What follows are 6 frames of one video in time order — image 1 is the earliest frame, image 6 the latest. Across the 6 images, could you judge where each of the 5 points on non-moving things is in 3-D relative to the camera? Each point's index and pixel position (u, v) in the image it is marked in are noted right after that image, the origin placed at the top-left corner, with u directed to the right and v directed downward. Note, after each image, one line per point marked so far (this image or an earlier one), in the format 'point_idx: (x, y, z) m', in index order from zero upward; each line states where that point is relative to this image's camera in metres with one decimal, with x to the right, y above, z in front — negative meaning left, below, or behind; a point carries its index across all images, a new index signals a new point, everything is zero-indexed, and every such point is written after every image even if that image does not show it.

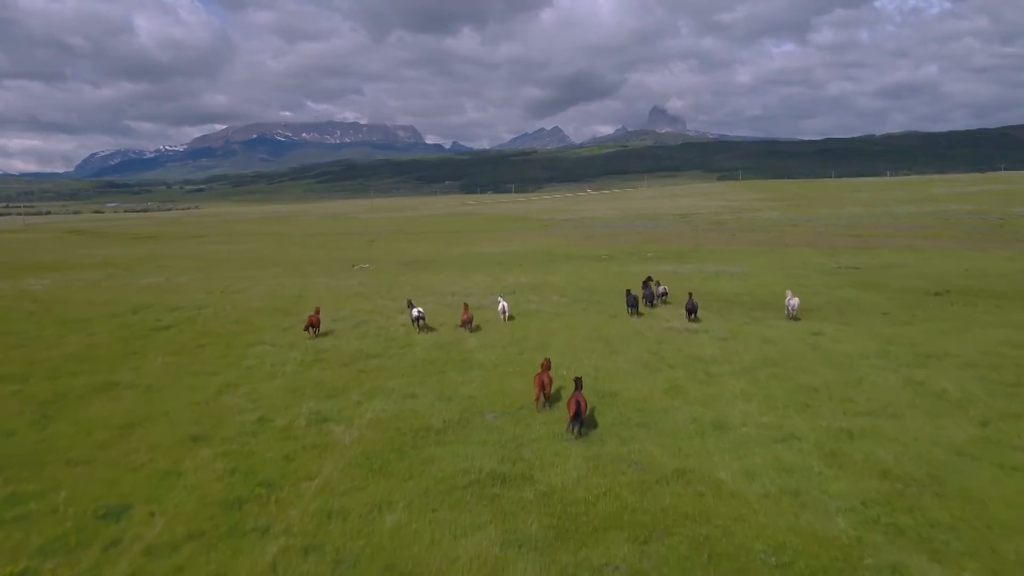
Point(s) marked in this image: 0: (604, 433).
0: (+1.7, -2.7, +16.7) m
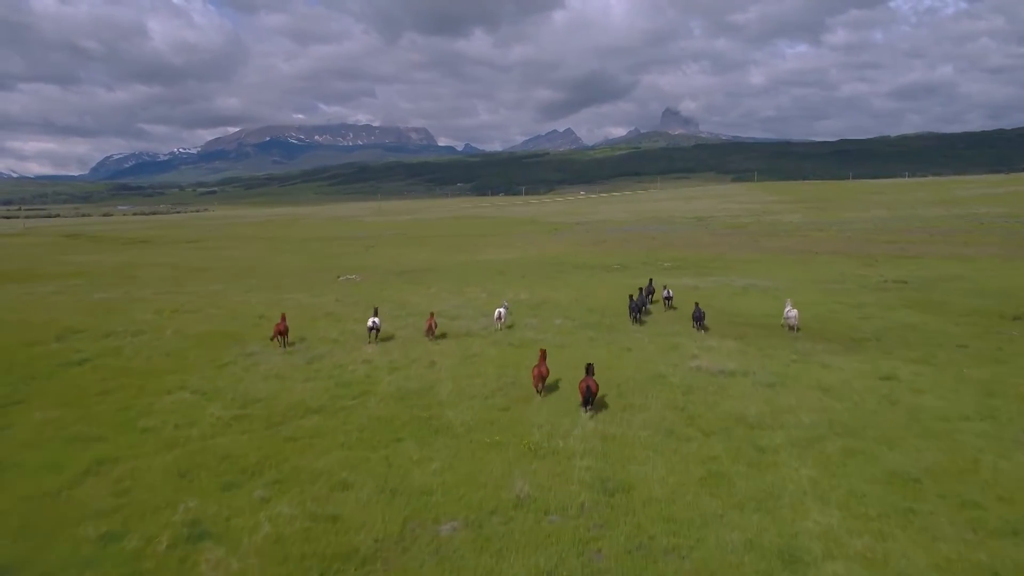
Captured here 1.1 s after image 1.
0: (+1.2, -3.4, +10.9) m
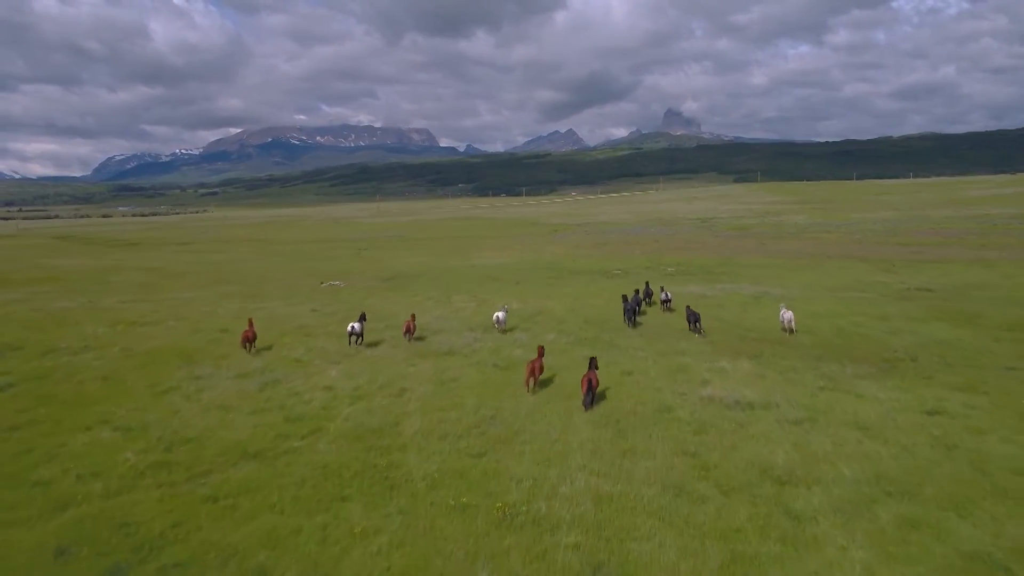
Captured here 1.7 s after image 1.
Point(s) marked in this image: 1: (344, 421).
0: (+0.8, -3.8, +7.7) m
1: (-3.4, -2.7, +18.0) m
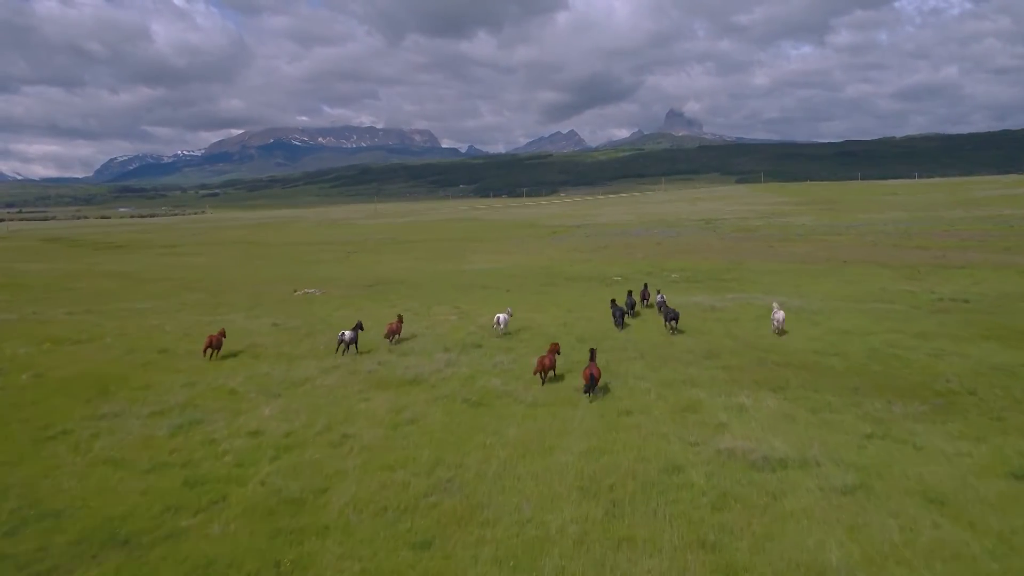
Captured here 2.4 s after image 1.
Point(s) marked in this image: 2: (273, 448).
0: (+0.2, -4.2, +3.6) m
1: (-4.0, -3.1, +13.9) m
2: (-4.3, -2.9, +16.0) m
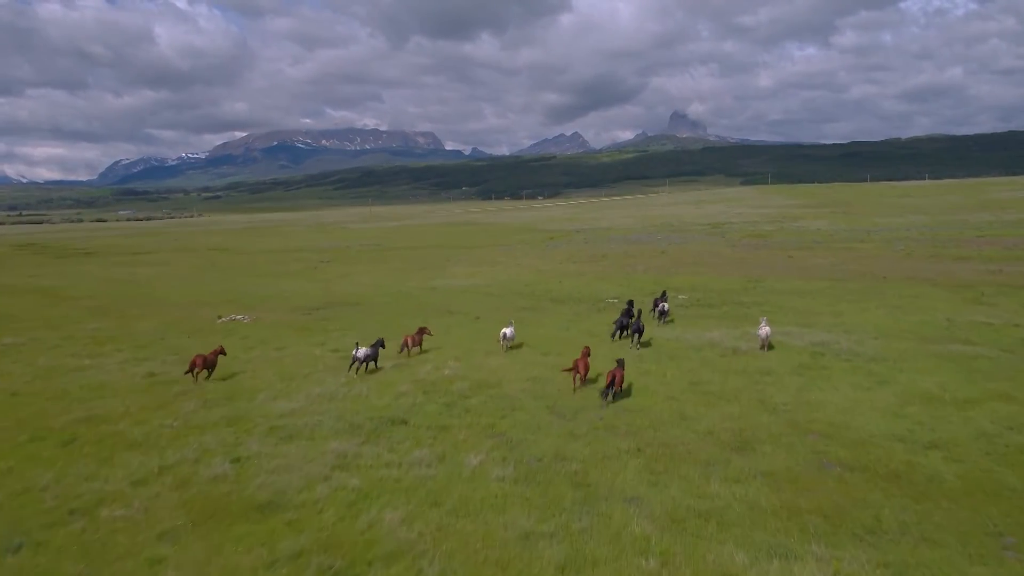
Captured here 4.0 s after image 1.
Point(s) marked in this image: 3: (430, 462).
0: (-1.2, -5.2, -4.8) m
1: (-5.3, -4.1, +5.5) m
2: (-5.6, -3.9, +7.6) m
3: (-1.4, -3.1, +15.5) m
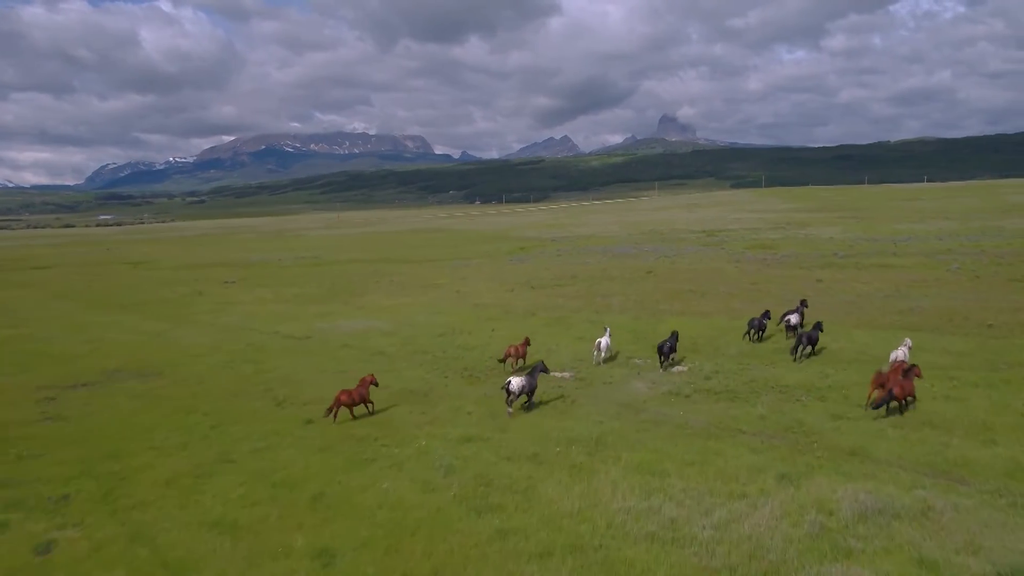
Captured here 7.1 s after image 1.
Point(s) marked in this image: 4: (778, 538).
0: (-3.9, -6.8, -20.9) m
1: (-8.1, -5.8, -10.6) m
2: (-8.5, -5.6, -8.5) m
3: (-4.4, -4.8, -0.6) m
4: (+3.6, -3.4, +11.0) m
